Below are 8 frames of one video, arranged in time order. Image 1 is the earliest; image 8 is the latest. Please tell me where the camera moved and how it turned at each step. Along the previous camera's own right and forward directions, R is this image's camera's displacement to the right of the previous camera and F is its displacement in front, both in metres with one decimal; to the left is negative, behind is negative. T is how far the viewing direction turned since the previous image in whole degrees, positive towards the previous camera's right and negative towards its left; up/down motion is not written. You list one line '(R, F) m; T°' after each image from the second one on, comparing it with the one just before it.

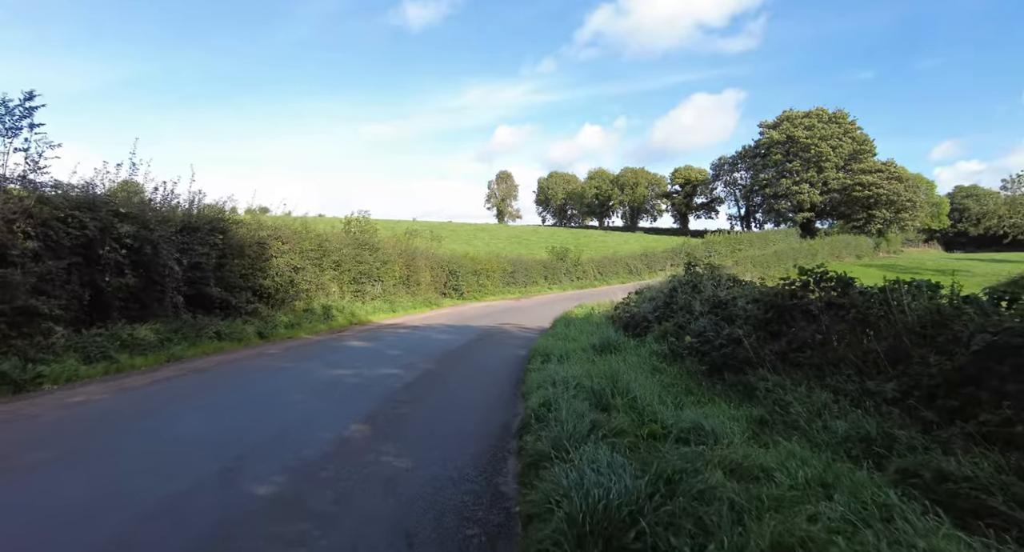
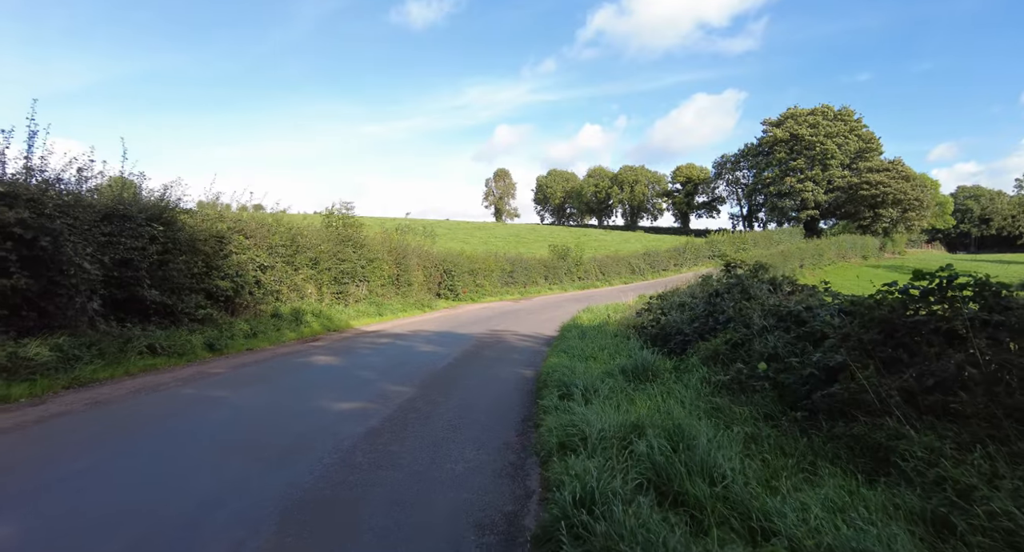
(-0.1, +2.4) m; 0°
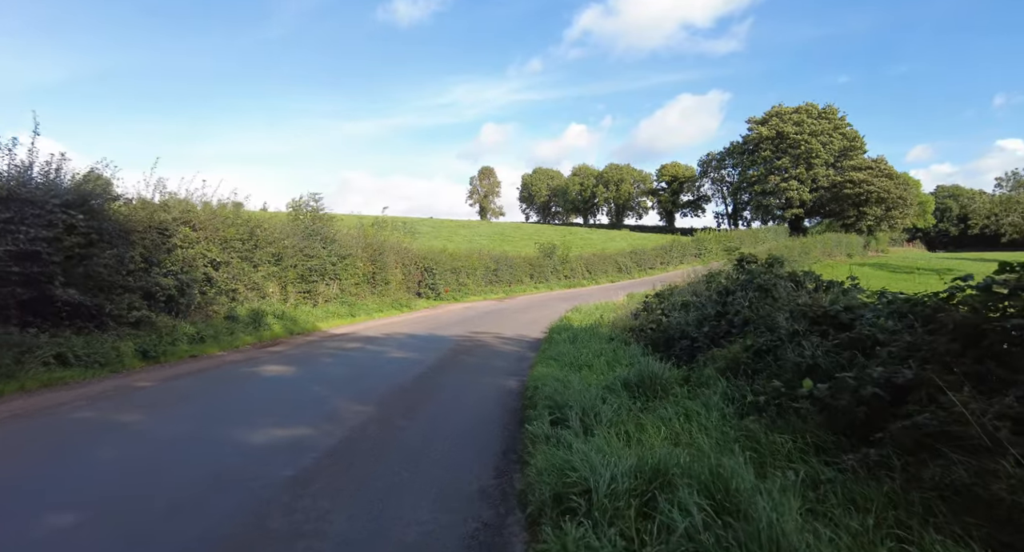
(+0.1, +1.4) m; +1°
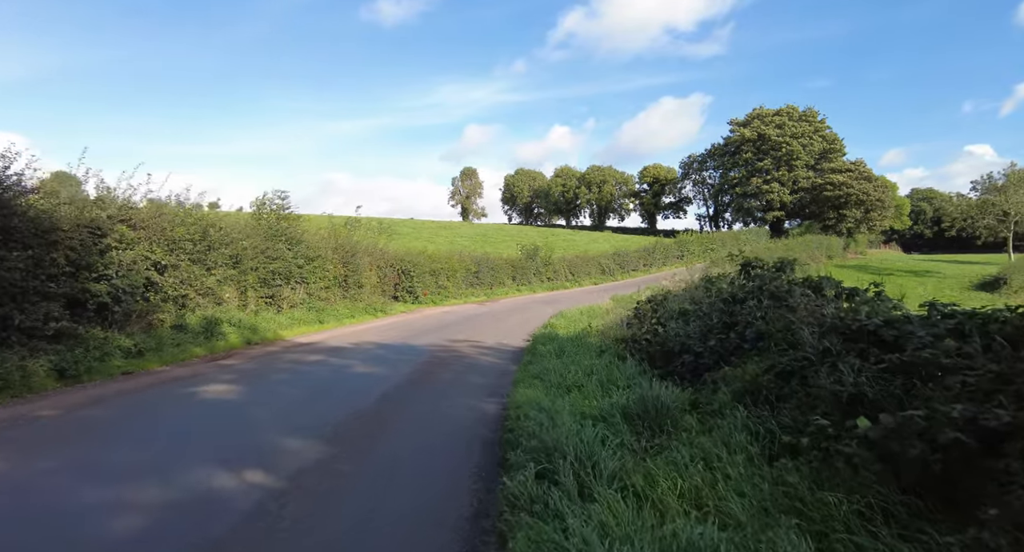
(+0.1, +1.2) m; +2°
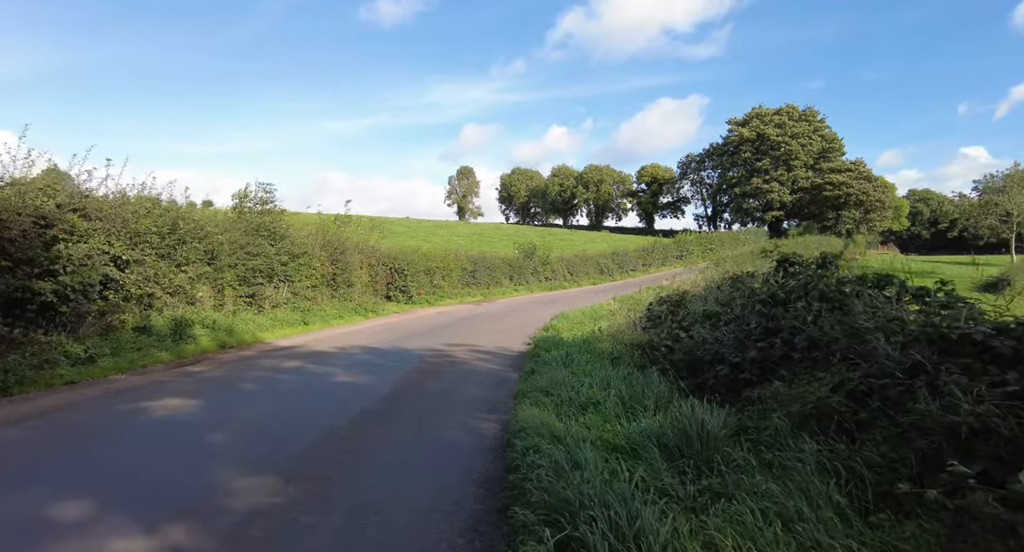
(-0.1, +1.2) m; 0°
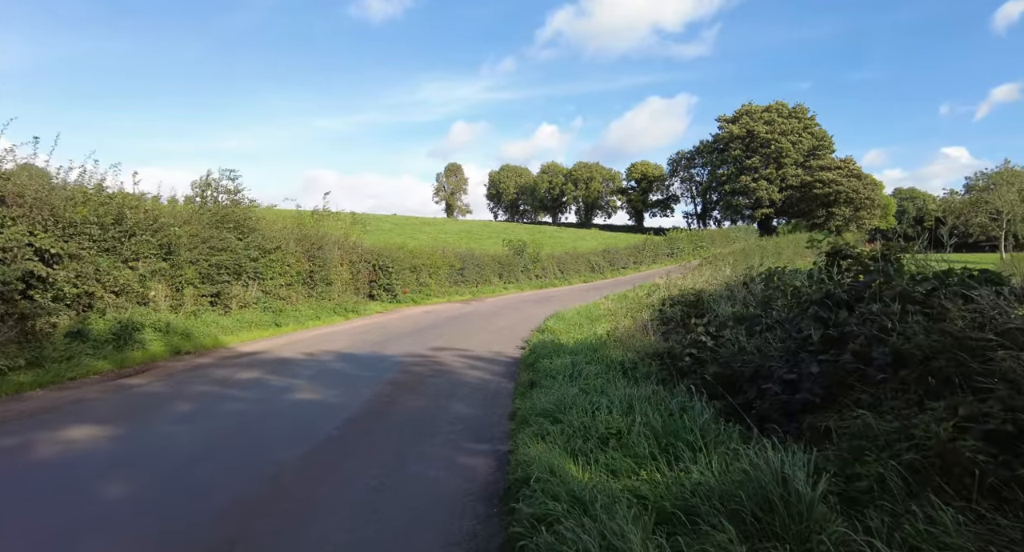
(-0.1, +1.4) m; +1°
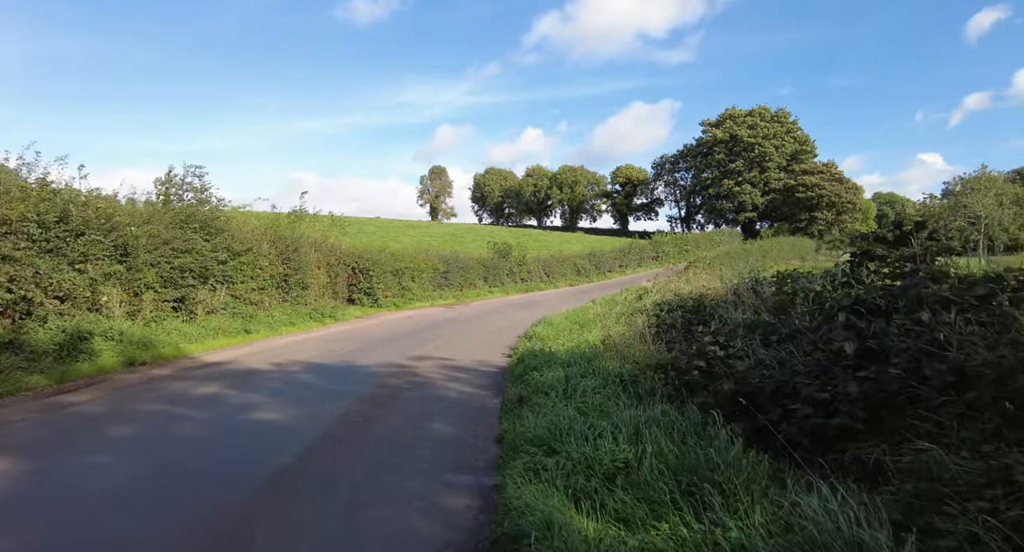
(0.0, +0.8) m; +2°
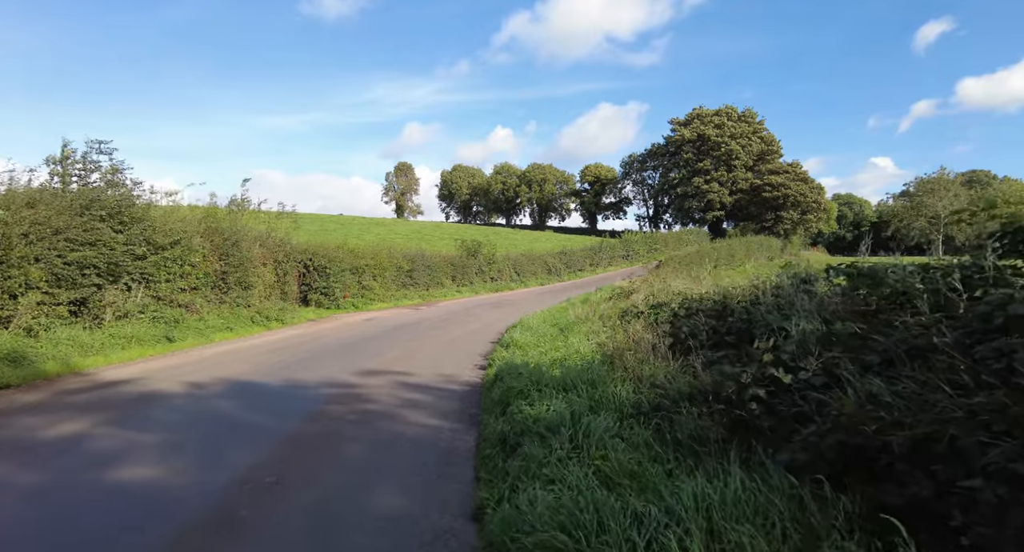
(-0.1, +2.0) m; +3°
